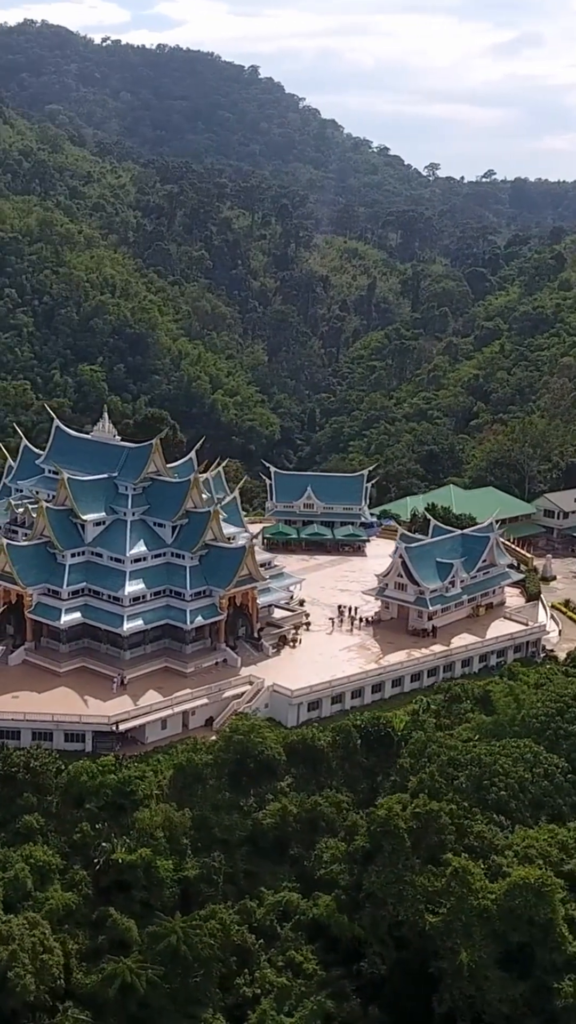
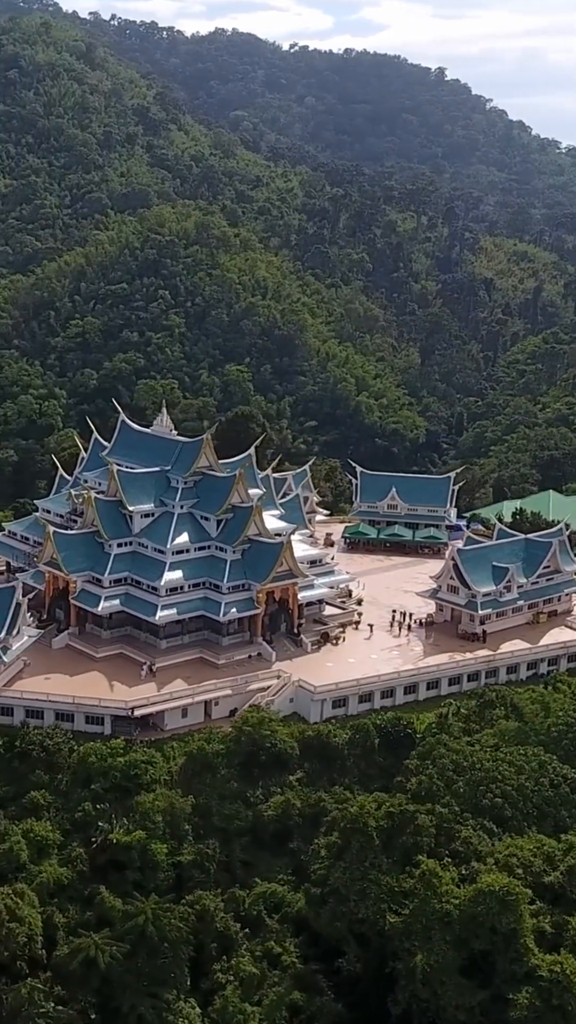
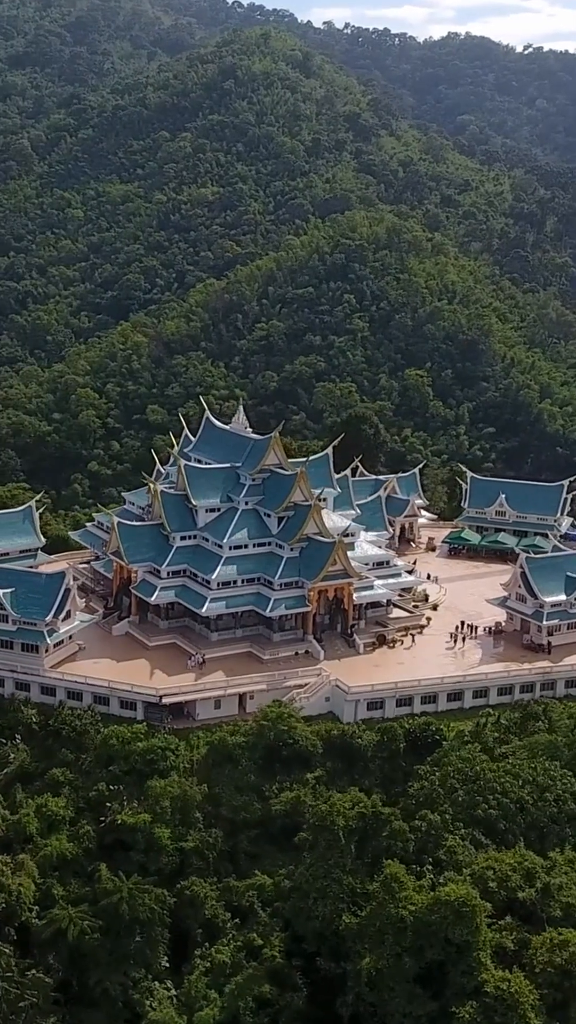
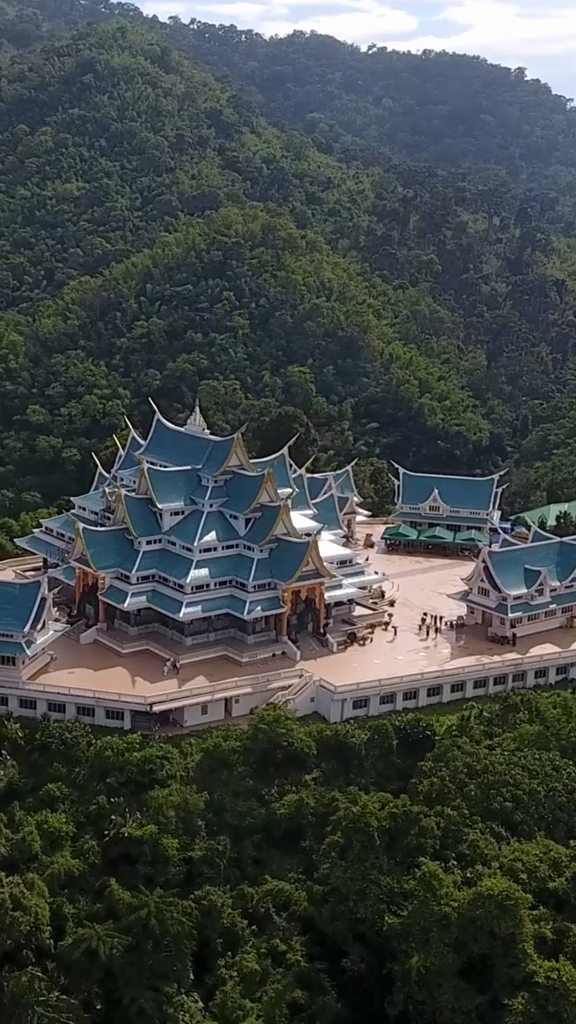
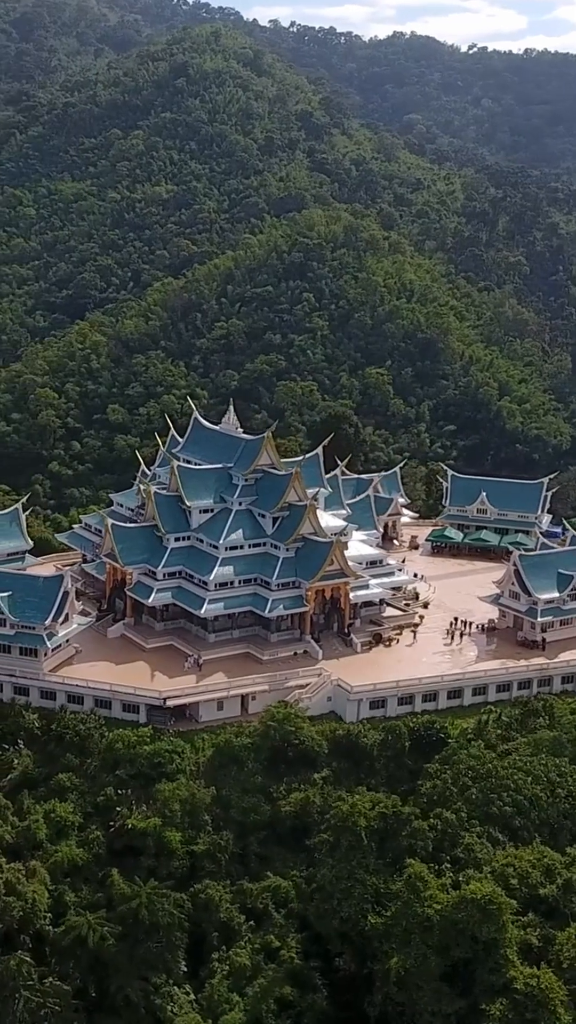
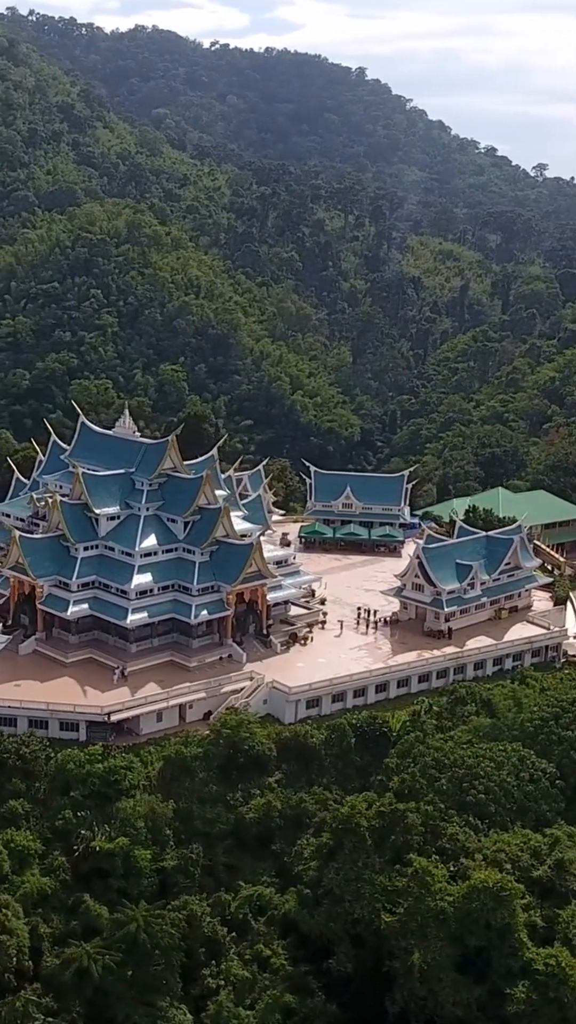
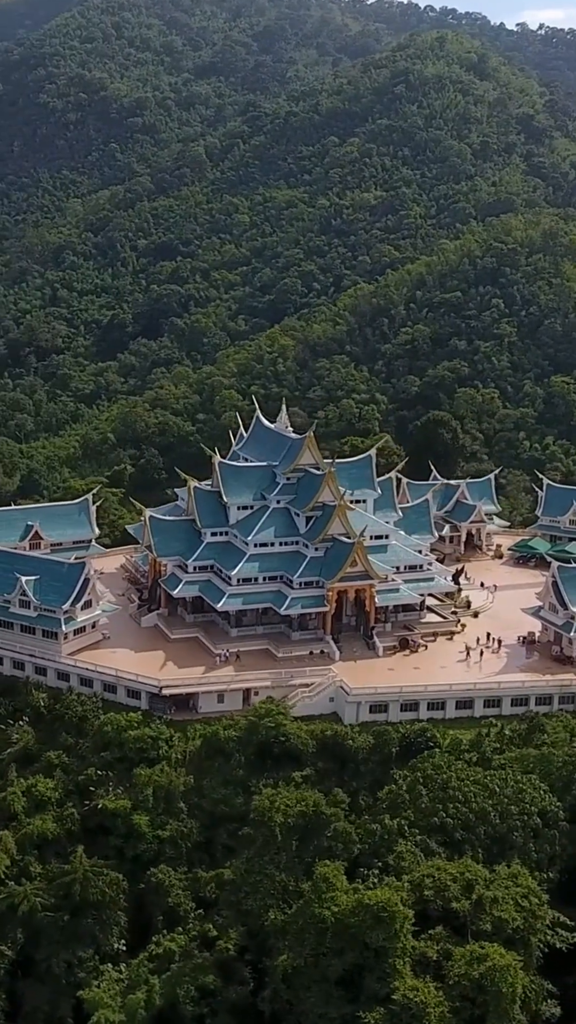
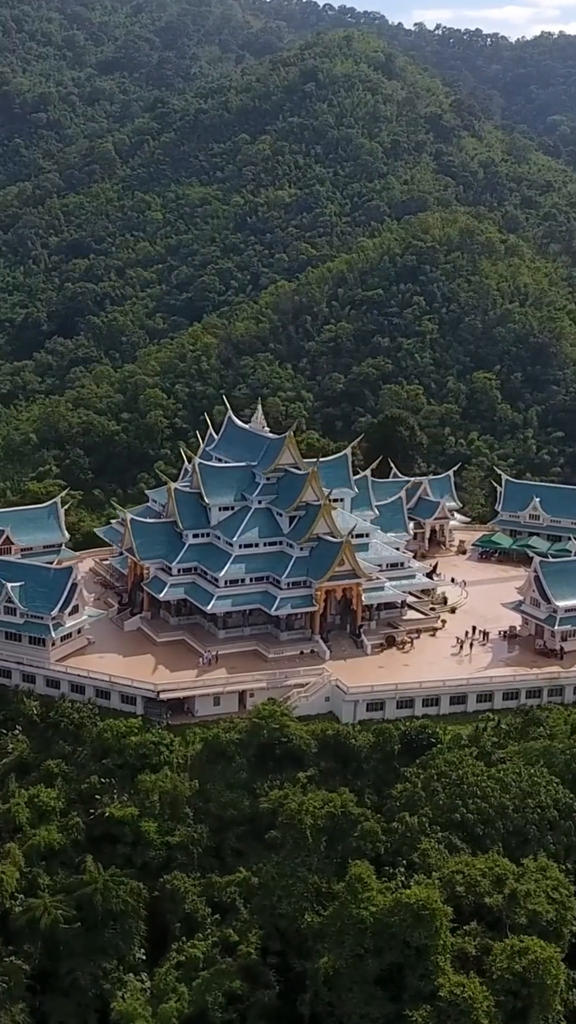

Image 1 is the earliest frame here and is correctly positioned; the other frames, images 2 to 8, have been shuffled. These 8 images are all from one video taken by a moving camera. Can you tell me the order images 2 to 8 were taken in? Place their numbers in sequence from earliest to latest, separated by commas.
6, 2, 4, 5, 3, 8, 7
